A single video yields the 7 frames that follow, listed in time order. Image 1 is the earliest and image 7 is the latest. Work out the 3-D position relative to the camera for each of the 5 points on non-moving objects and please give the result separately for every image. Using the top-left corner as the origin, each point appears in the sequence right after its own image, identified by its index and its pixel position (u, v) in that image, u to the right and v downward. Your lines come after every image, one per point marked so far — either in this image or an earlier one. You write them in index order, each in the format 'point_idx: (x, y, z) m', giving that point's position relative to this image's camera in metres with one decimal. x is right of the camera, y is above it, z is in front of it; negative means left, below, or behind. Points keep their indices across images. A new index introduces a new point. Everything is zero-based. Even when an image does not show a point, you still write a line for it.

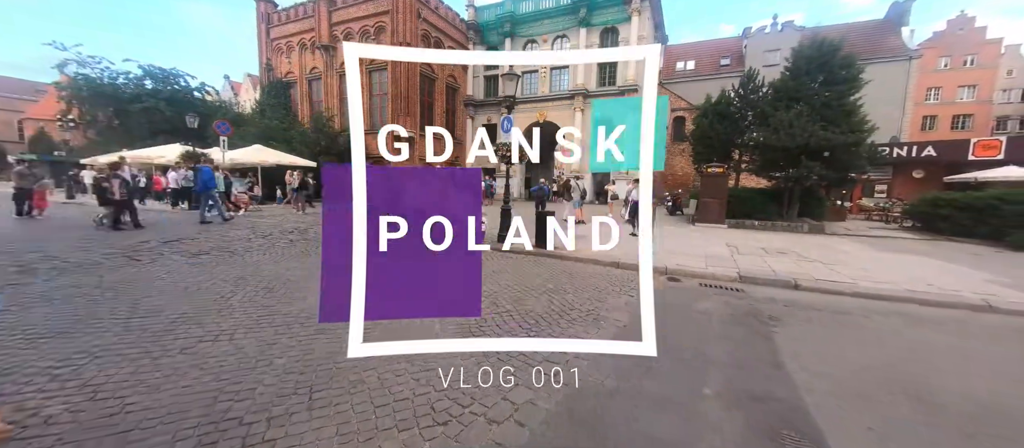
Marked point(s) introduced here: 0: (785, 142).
0: (+10.0, +3.0, +13.6) m
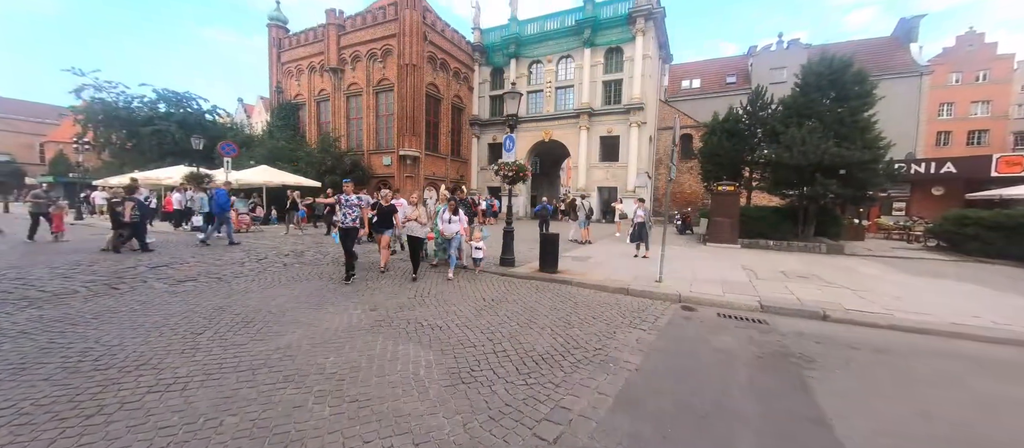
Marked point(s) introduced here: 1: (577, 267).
0: (+10.2, +2.2, +13.1) m
1: (+1.6, -1.0, +9.1) m
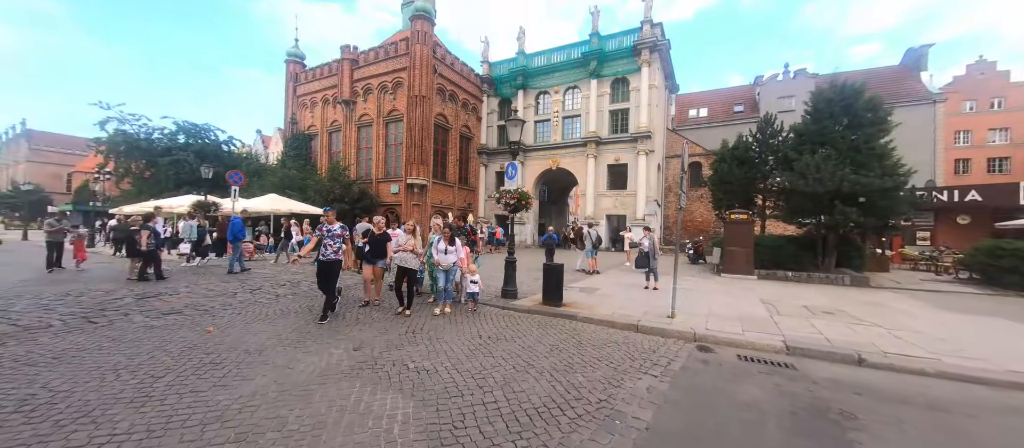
0: (+10.3, +1.2, +12.6) m
1: (+1.6, -1.7, +8.6) m
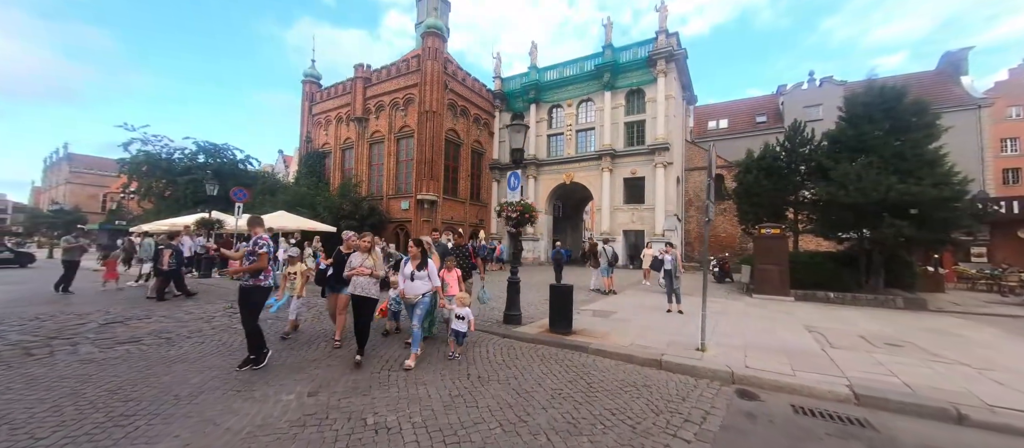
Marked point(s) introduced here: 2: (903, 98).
0: (+10.6, +0.8, +11.4) m
1: (+1.7, -2.1, +7.6) m
2: (+13.3, +4.3, +12.6) m
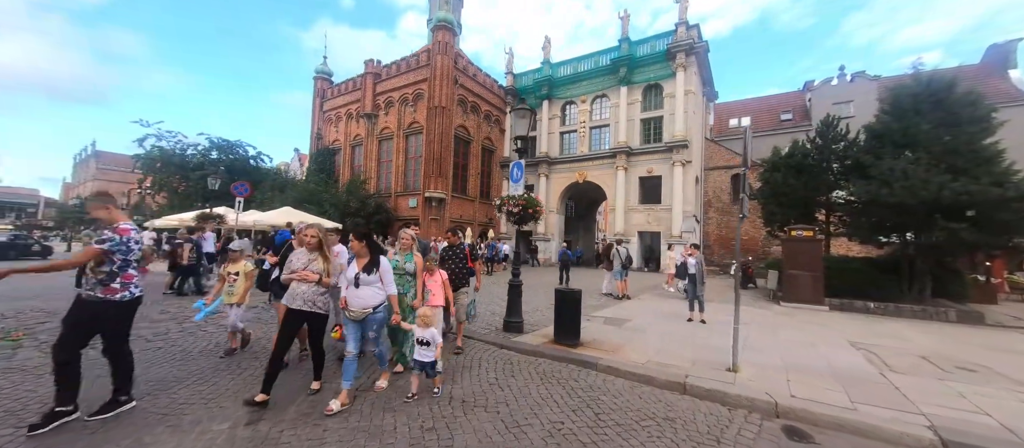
0: (+10.8, +0.7, +10.2) m
1: (+1.8, -2.0, +6.8) m
2: (+13.6, +4.2, +11.3) m
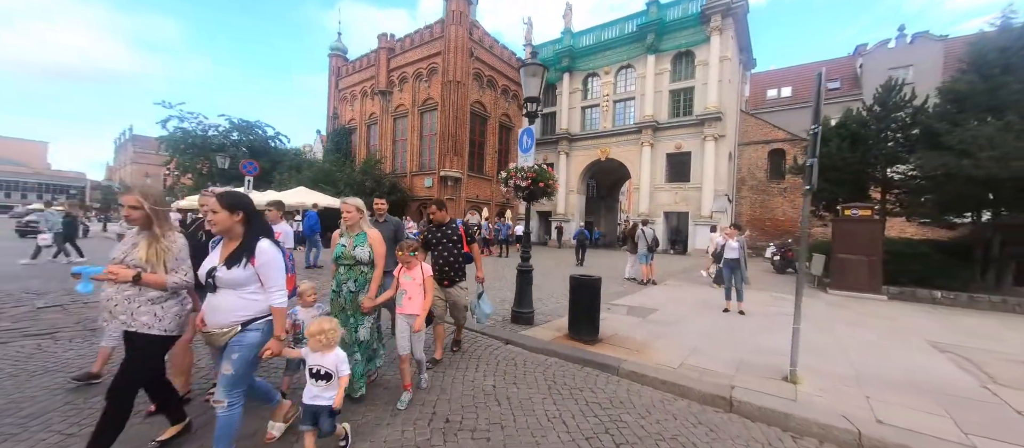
0: (+11.1, +1.2, +8.6) m
1: (+1.9, -1.6, +5.9) m
2: (+14.0, +4.8, +9.4) m
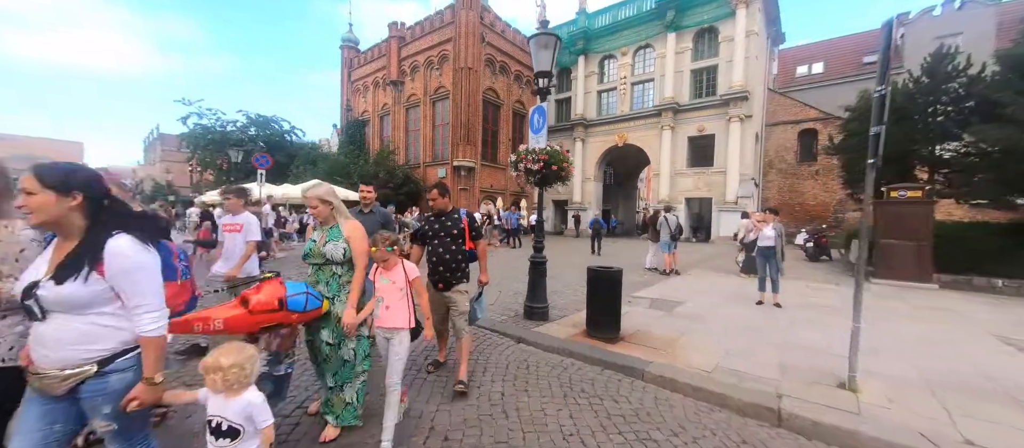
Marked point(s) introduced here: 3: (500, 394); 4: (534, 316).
0: (+11.3, +1.6, +7.6) m
1: (+2.1, -1.4, +5.3) m
2: (+14.2, +5.3, +8.2) m
3: (-0.1, -1.4, +3.2) m
4: (+0.3, -1.3, +5.2) m
